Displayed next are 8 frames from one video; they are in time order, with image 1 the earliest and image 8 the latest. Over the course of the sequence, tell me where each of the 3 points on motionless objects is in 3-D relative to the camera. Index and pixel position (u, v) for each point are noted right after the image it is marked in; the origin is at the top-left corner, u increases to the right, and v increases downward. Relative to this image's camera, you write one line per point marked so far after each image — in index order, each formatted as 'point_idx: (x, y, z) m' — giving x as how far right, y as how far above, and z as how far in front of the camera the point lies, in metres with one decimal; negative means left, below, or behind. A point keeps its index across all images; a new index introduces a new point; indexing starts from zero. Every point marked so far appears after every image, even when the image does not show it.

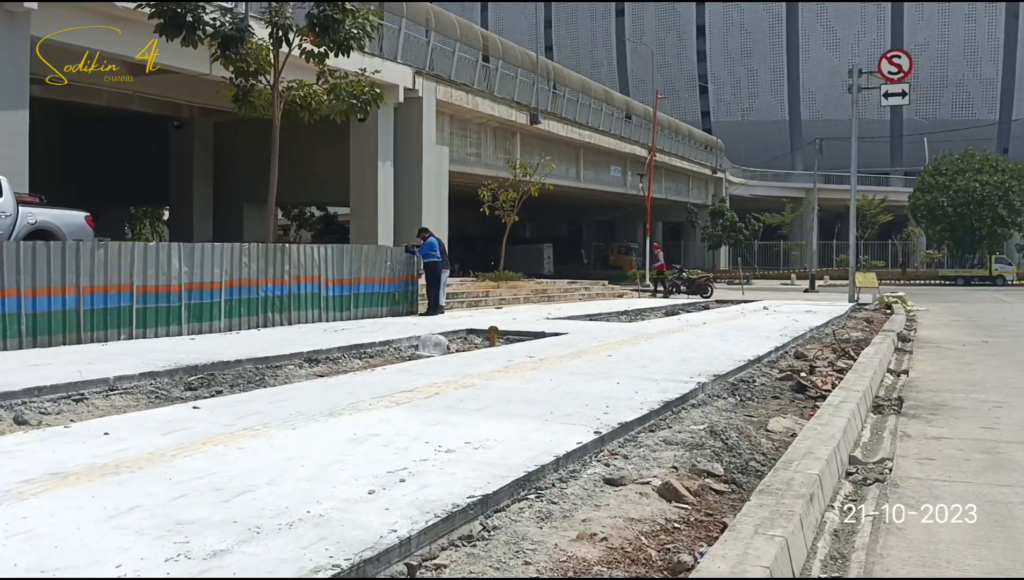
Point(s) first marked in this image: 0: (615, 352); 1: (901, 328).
0: (+1.1, -0.7, +10.2) m
1: (+6.6, -0.7, +16.1) m
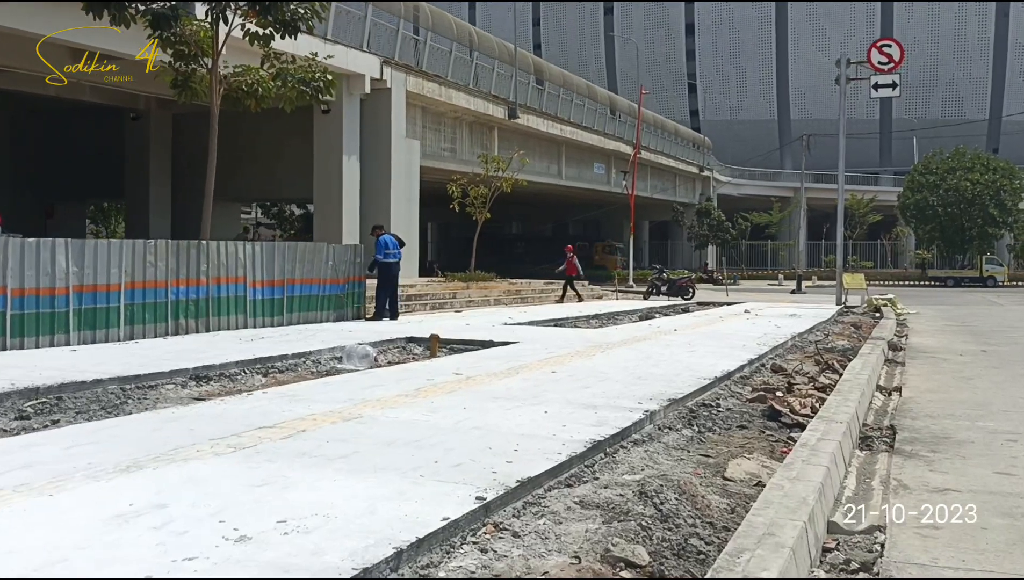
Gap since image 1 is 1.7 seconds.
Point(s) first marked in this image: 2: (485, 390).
0: (+0.4, -0.7, +8.8) m
1: (+5.9, -0.7, +14.7) m
2: (-0.2, -0.7, +7.0) m
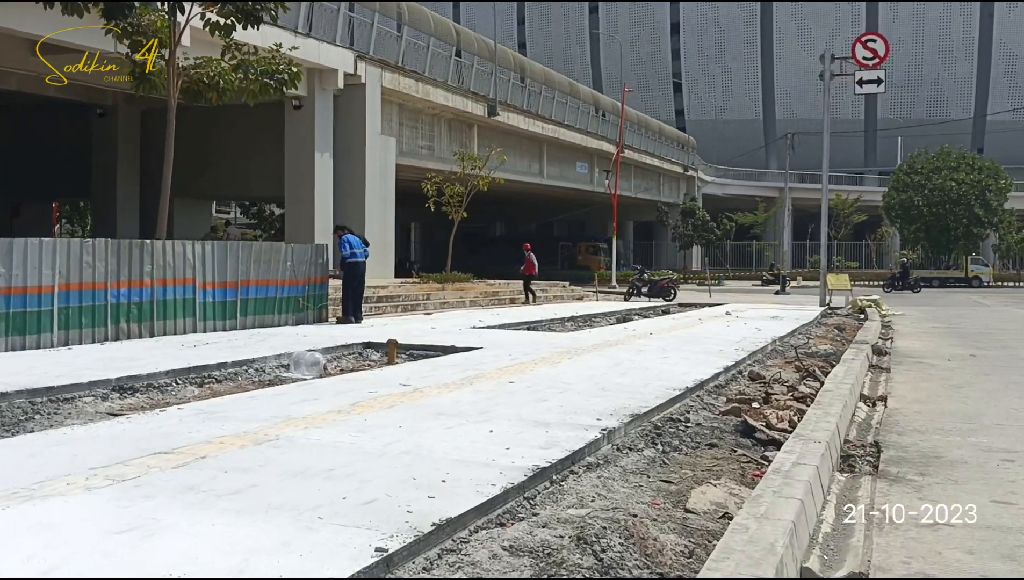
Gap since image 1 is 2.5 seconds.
0: (+0.1, -0.7, +8.1) m
1: (+5.4, -0.7, +14.1) m
2: (-0.6, -0.8, +6.3) m
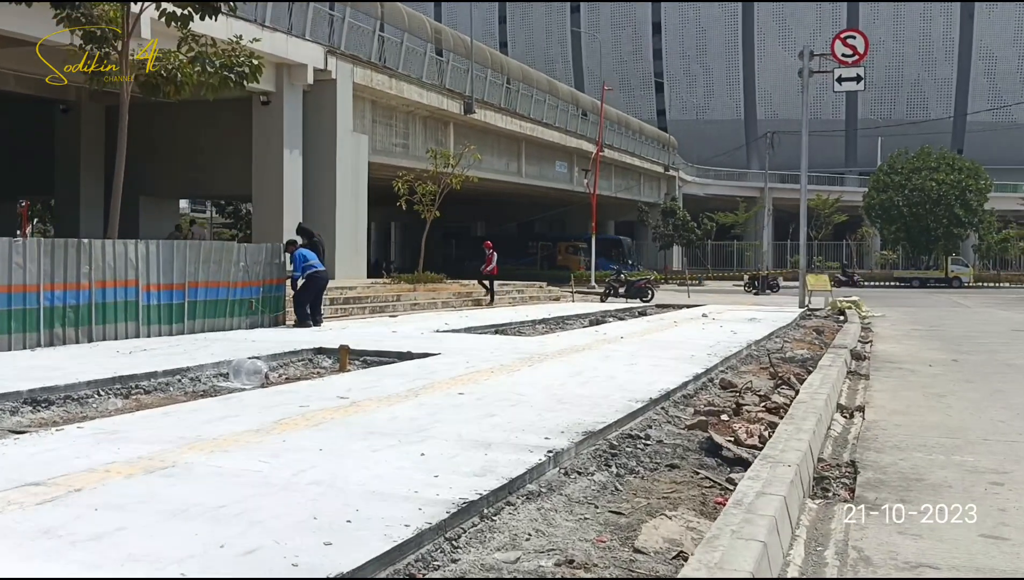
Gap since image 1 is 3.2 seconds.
0: (-0.3, -0.8, +7.5) m
1: (+4.9, -0.8, +13.6) m
2: (-0.9, -0.8, +5.7) m
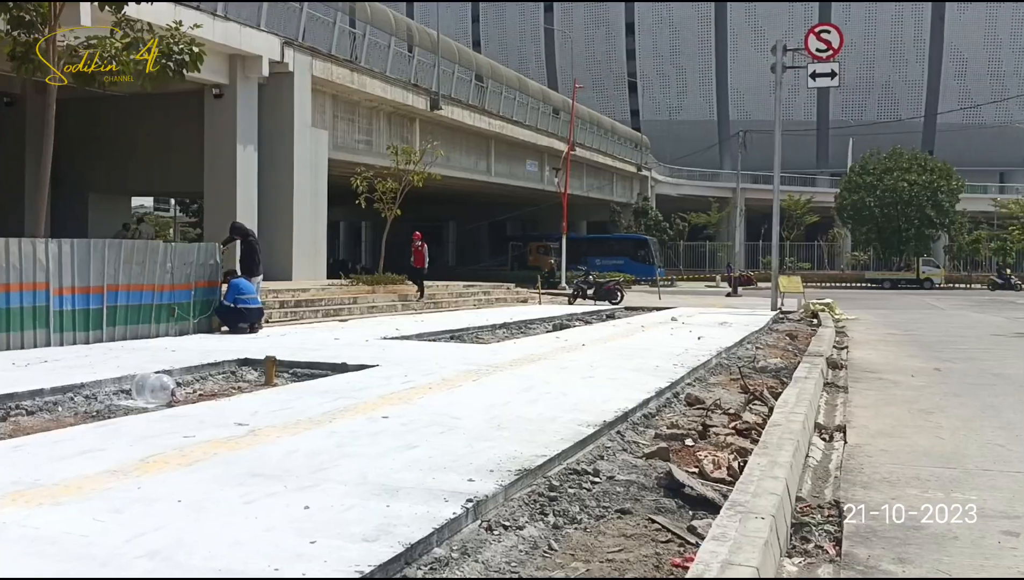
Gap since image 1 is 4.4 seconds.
0: (-0.8, -0.8, +6.5) m
1: (+4.3, -0.8, +12.8) m
2: (-1.3, -0.8, +4.7) m
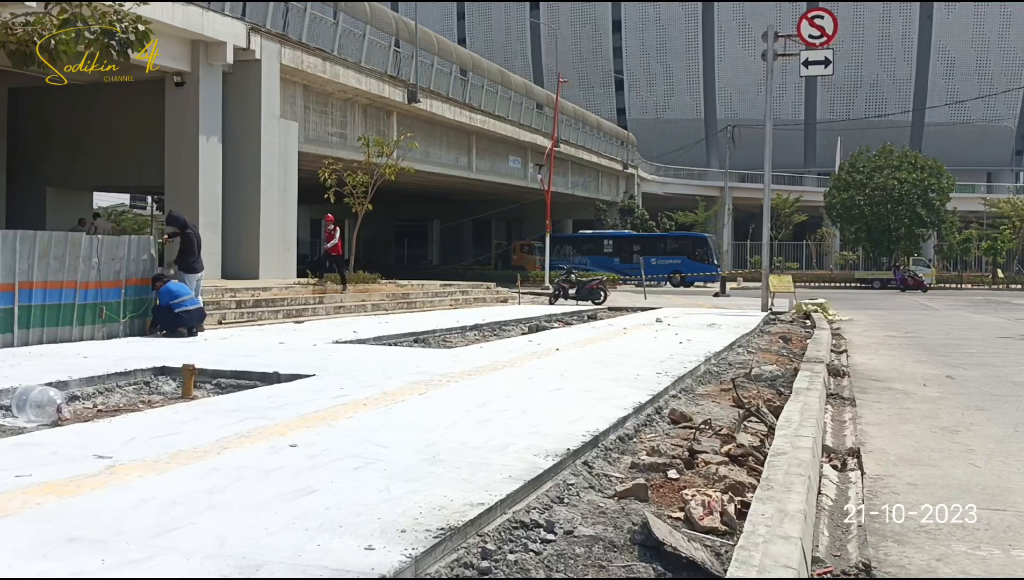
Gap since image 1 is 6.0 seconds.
0: (-1.1, -0.8, +5.3) m
1: (+3.9, -0.8, +11.6) m
2: (-1.6, -0.8, +3.5) m
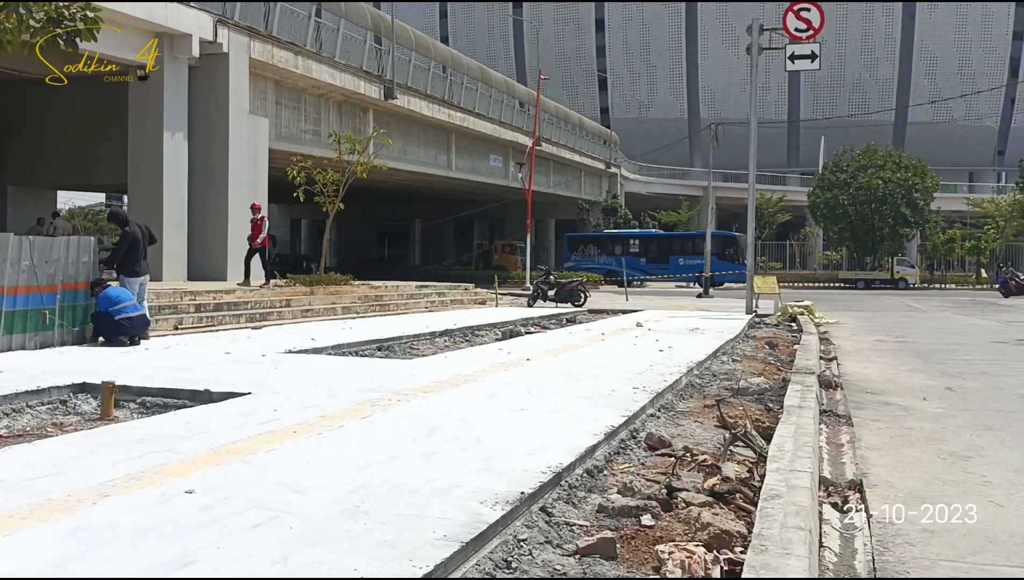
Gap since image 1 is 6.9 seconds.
0: (-1.3, -0.8, +4.5) m
1: (+3.6, -0.9, +10.9) m
2: (-1.8, -0.9, +2.7) m
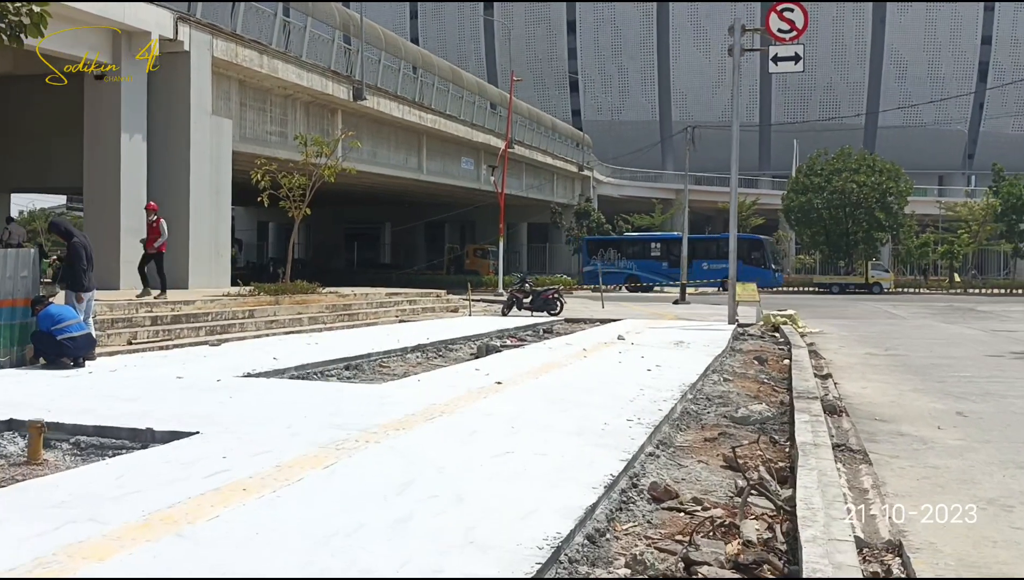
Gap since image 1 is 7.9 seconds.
0: (-1.4, -1.0, +3.7) m
1: (+3.3, -1.0, +10.2) m
2: (-1.8, -1.0, +1.9) m
